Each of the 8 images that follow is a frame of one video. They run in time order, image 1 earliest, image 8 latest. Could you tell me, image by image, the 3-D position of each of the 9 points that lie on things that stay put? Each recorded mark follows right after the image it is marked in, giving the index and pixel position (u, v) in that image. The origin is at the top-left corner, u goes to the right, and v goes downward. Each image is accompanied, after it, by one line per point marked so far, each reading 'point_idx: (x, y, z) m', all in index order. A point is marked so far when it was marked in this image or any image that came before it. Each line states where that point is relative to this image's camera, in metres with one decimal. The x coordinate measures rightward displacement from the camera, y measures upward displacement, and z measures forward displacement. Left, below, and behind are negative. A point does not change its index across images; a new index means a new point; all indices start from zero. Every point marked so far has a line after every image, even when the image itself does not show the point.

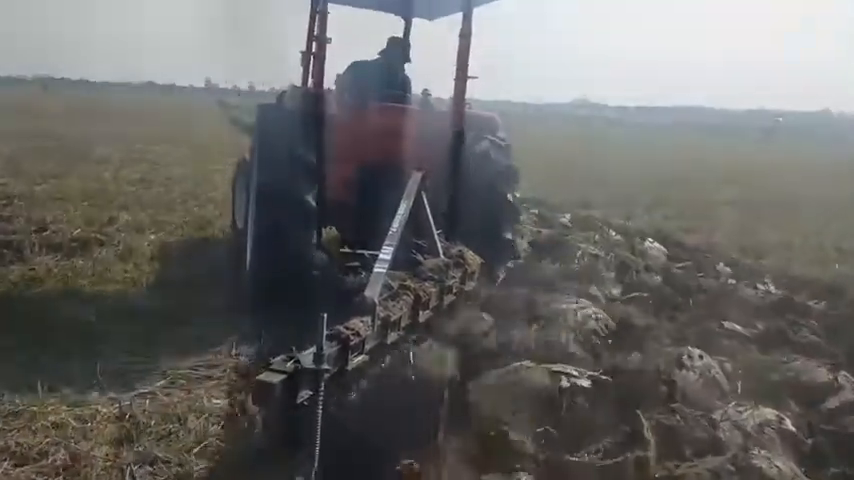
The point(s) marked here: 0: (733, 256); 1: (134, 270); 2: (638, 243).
0: (+3.1, -0.2, +7.7) m
1: (-2.6, -0.2, +6.6) m
2: (+2.1, 0.0, +7.5) m
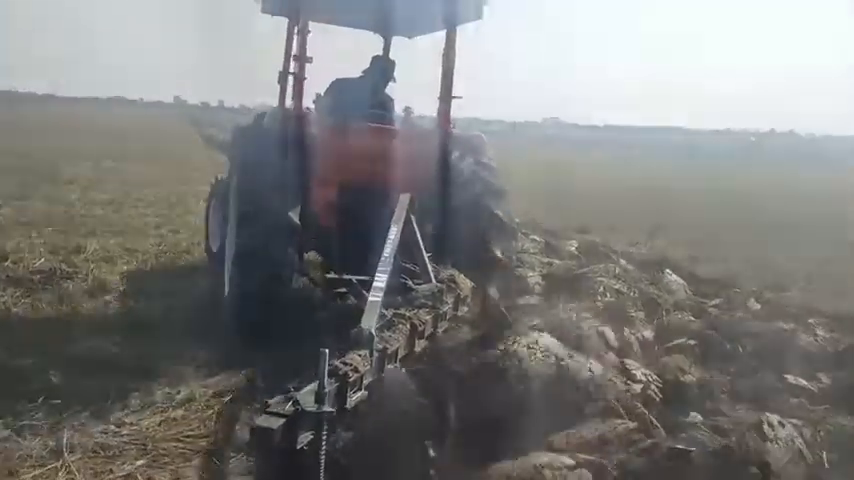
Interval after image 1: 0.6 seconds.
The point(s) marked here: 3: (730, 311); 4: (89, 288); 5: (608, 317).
0: (+3.1, -0.5, +7.2) m
1: (-2.5, -0.5, +5.9) m
2: (+2.1, -0.3, +6.9) m
3: (+2.3, -0.5, +5.9) m
4: (-2.8, -0.4, +6.3) m
5: (+1.3, -0.5, +5.3) m
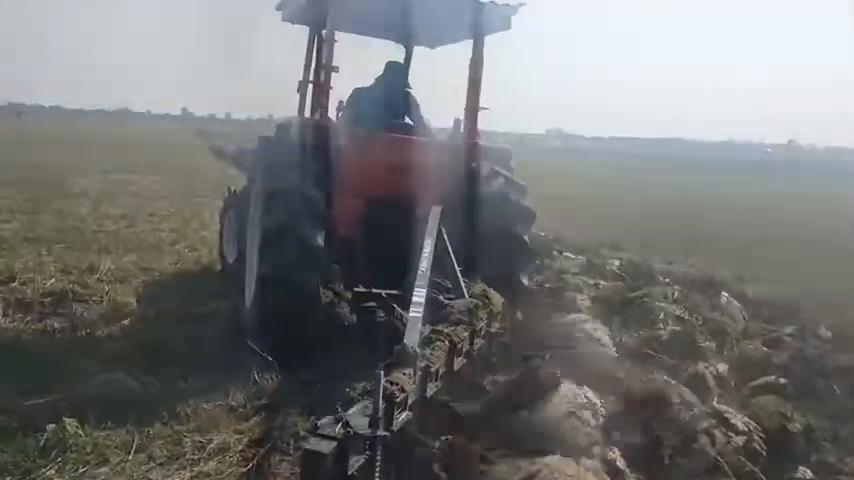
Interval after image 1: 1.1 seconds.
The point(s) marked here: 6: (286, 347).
0: (+3.4, -0.6, +6.7) m
1: (-2.2, -0.6, +5.4) m
2: (+2.5, -0.5, +6.4) m
3: (+2.6, -0.7, +5.4) m
4: (-2.5, -0.5, +5.9) m
5: (+1.6, -0.7, +4.8) m
6: (-1.0, -0.7, +5.1) m
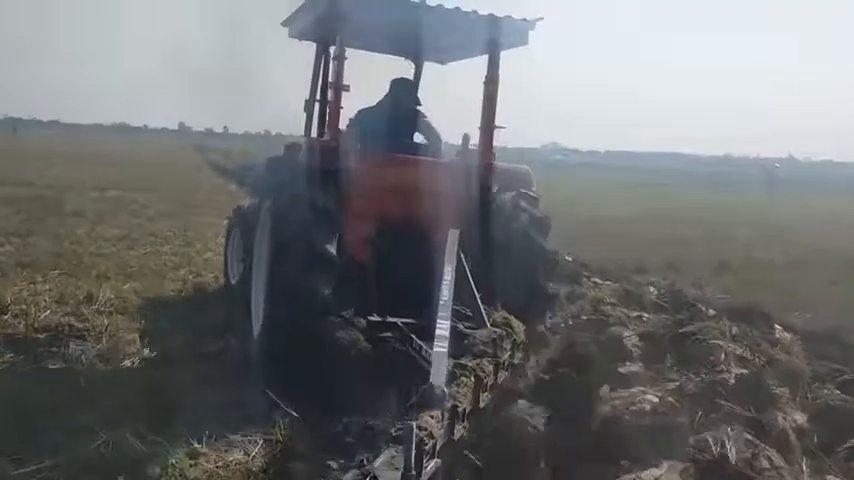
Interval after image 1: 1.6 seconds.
0: (+3.6, -0.9, +6.2) m
1: (-2.0, -0.9, +4.9) m
2: (+2.7, -0.7, +5.9) m
3: (+2.9, -0.9, +4.9) m
4: (-2.3, -0.8, +5.3) m
5: (+1.8, -0.9, +4.3) m
6: (-0.7, -0.9, +4.6) m
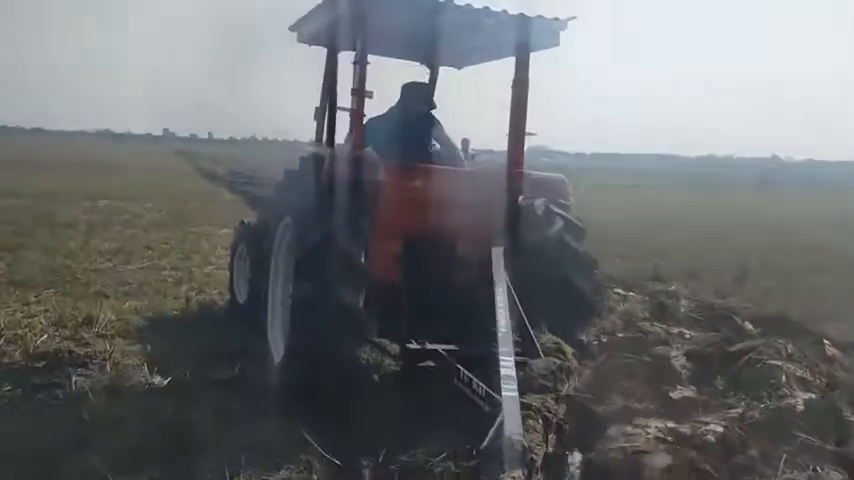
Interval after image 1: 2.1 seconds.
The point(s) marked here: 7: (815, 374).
0: (+3.8, -0.9, +5.8) m
1: (-1.8, -1.0, +4.5) m
2: (+2.9, -0.8, +5.6) m
3: (+3.1, -0.9, +4.5) m
4: (-2.0, -0.9, +4.9) m
5: (+2.1, -1.0, +4.0) m
6: (-0.5, -1.0, +4.2) m
7: (+2.4, -0.8, +4.7) m
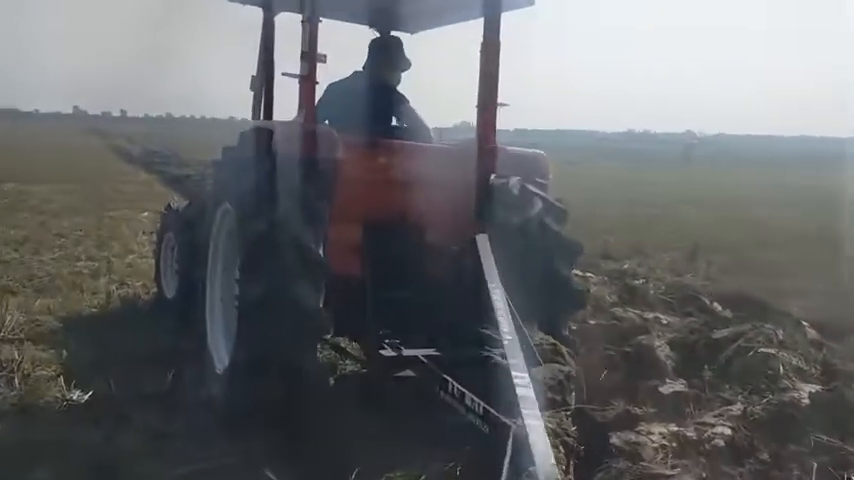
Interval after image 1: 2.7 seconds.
0: (+3.5, -0.7, +5.7) m
1: (-1.9, -0.9, +3.8) m
2: (+2.6, -0.6, +5.3) m
3: (+2.9, -0.8, +4.3) m
4: (-2.2, -0.9, +4.1) m
5: (+1.9, -0.9, +3.6) m
6: (-0.6, -1.0, +3.6) m
7: (+2.2, -0.7, +4.3) m
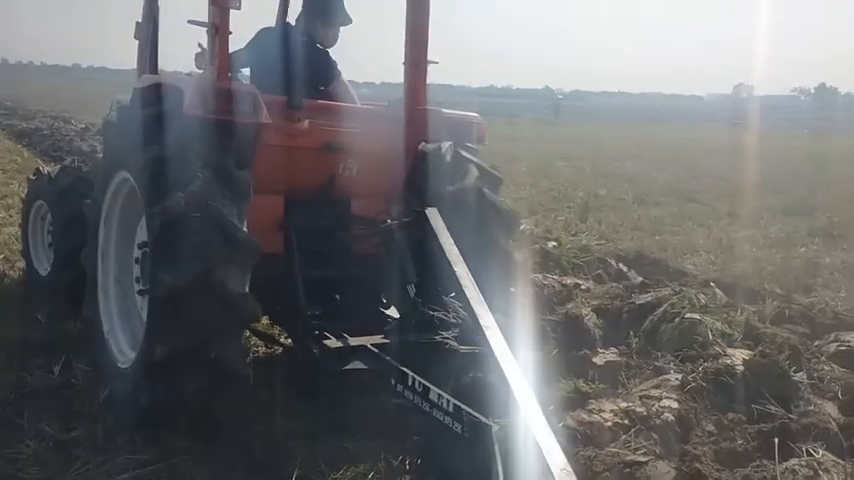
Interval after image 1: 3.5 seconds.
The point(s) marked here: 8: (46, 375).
0: (+2.8, -0.4, +5.9) m
1: (-2.2, -0.9, +3.2) m
2: (+2.0, -0.4, +5.4) m
3: (+2.5, -0.6, +4.5) m
4: (-2.5, -0.8, +3.5) m
5: (+1.6, -0.7, +3.7) m
6: (-0.9, -0.9, +3.2) m
7: (+1.8, -0.5, +4.4) m
8: (-2.0, -0.7, +3.9) m
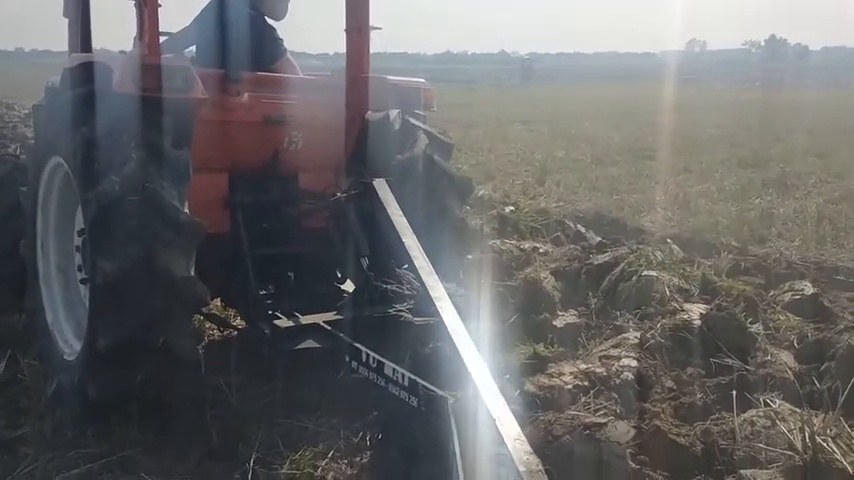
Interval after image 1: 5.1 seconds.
0: (+2.5, -0.1, +6.0) m
1: (-2.3, -0.9, +3.0) m
2: (+1.7, 0.0, +5.4) m
3: (+2.2, -0.3, +4.5) m
4: (-2.7, -0.8, +3.3) m
5: (+1.4, -0.5, +3.7) m
6: (-1.0, -0.8, +3.1) m
7: (+1.5, -0.3, +4.4) m
8: (-2.2, -0.7, +3.8) m
